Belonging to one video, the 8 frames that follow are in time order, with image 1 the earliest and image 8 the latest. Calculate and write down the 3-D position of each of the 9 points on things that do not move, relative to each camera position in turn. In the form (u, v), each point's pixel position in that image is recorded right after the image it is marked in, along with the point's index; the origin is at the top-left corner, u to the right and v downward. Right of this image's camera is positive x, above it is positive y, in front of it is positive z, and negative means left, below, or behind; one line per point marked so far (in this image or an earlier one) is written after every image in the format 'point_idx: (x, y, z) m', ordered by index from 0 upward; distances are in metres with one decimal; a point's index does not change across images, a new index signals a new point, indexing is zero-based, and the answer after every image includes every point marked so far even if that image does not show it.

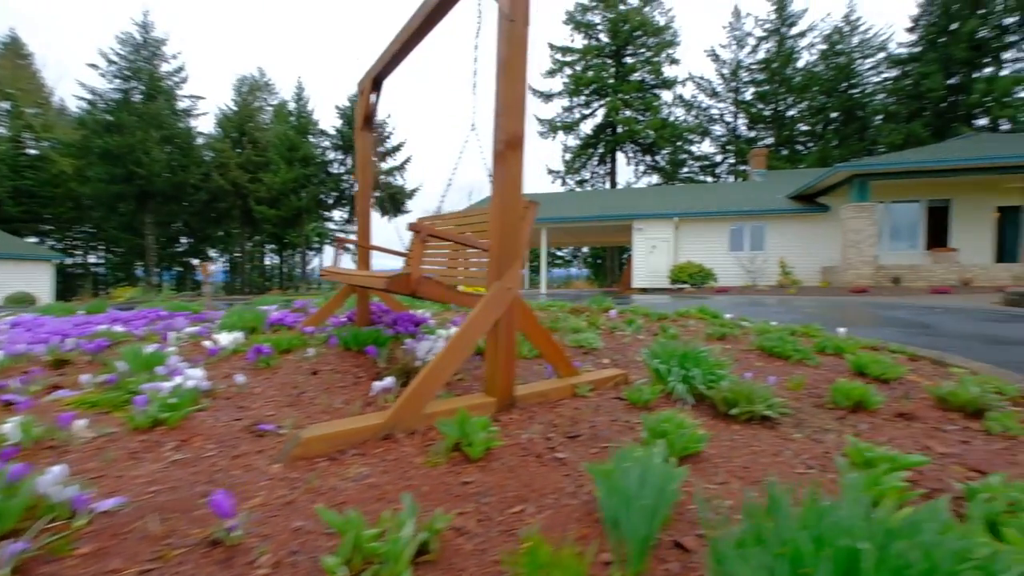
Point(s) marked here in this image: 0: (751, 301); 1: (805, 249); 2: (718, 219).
0: (+6.1, -0.4, +11.8) m
1: (+10.5, +1.3, +16.6) m
2: (+7.7, +2.6, +17.2) m
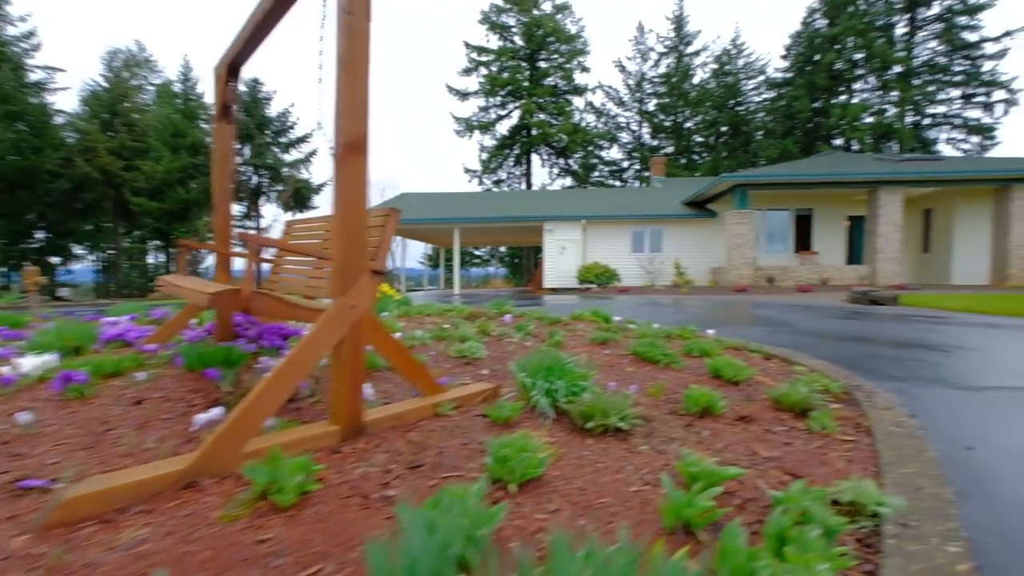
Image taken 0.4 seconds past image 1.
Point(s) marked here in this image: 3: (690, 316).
0: (+3.8, -0.4, +12.5) m
1: (+7.1, +1.4, +18.1) m
2: (+4.3, +2.6, +18.2) m
3: (+3.0, -0.5, +7.6) m
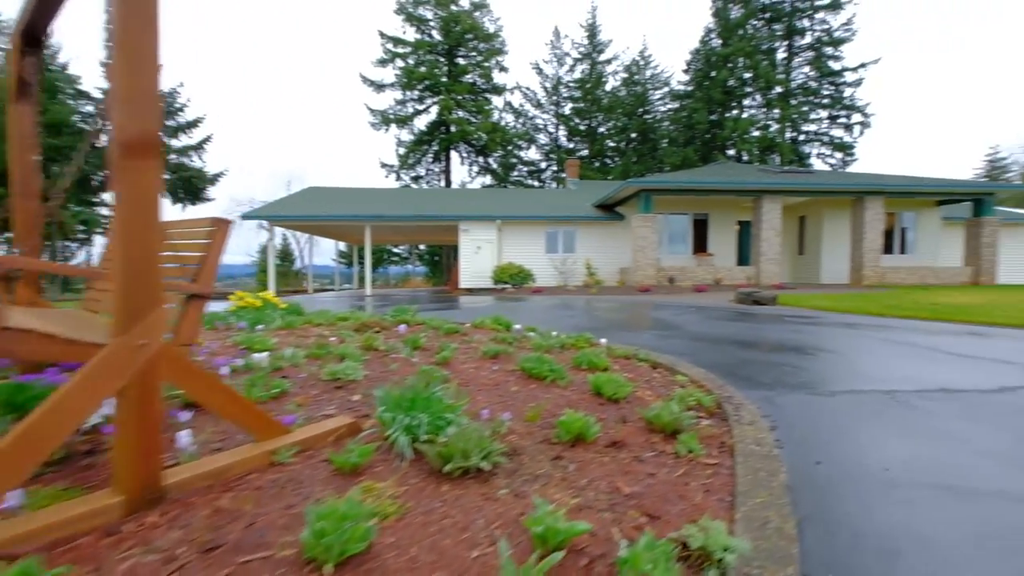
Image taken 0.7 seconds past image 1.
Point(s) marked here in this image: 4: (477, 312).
0: (+1.4, -0.4, +12.8) m
1: (+3.8, +1.4, +18.8) m
2: (+0.9, +2.6, +18.4) m
3: (+1.4, -0.5, +7.8) m
4: (-0.7, -0.6, +10.8) m
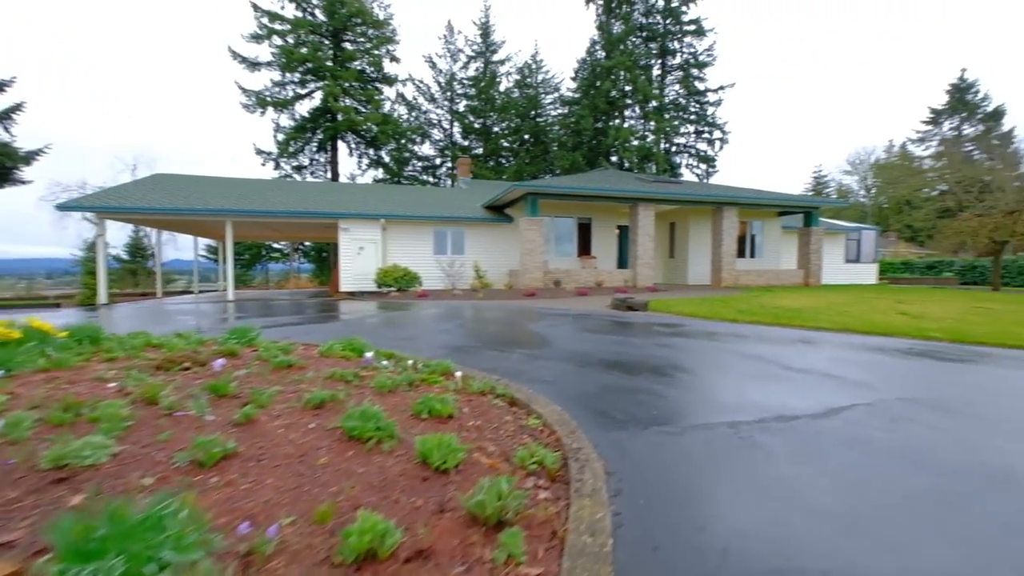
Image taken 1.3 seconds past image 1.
0: (-1.8, -0.6, +12.3) m
1: (-0.8, +1.3, +18.7) m
2: (-3.5, +2.5, +17.7) m
3: (-0.6, -0.7, +7.4) m
4: (-3.4, -0.7, +9.8) m
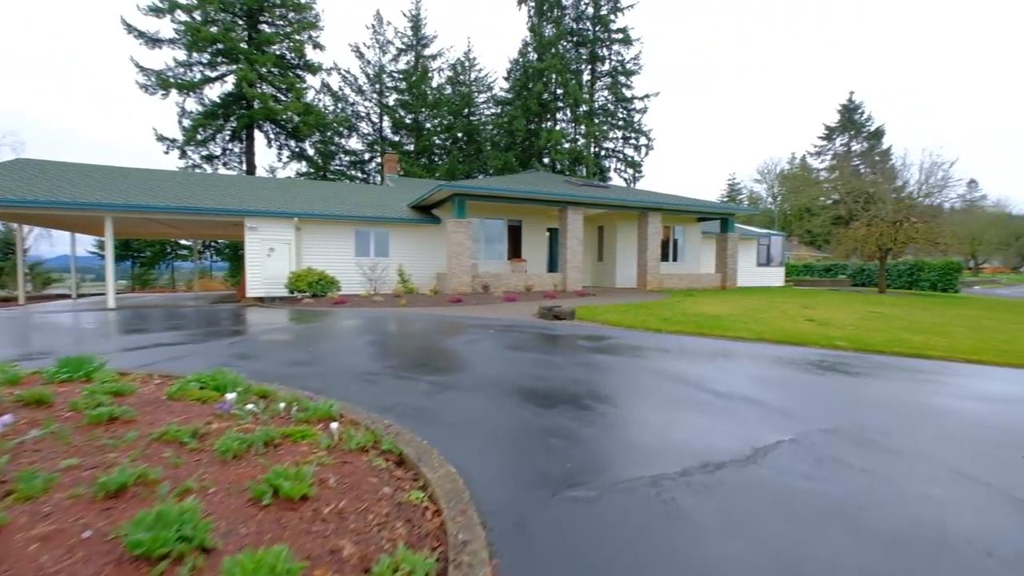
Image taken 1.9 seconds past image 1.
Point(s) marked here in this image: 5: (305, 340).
0: (-3.7, -0.8, +11.3) m
1: (-3.6, +1.2, +17.8) m
2: (-6.1, +2.4, +16.4) m
3: (-1.9, -0.9, +6.7) m
4: (-4.9, -0.9, +8.7) m
5: (-3.8, -0.9, +8.5) m
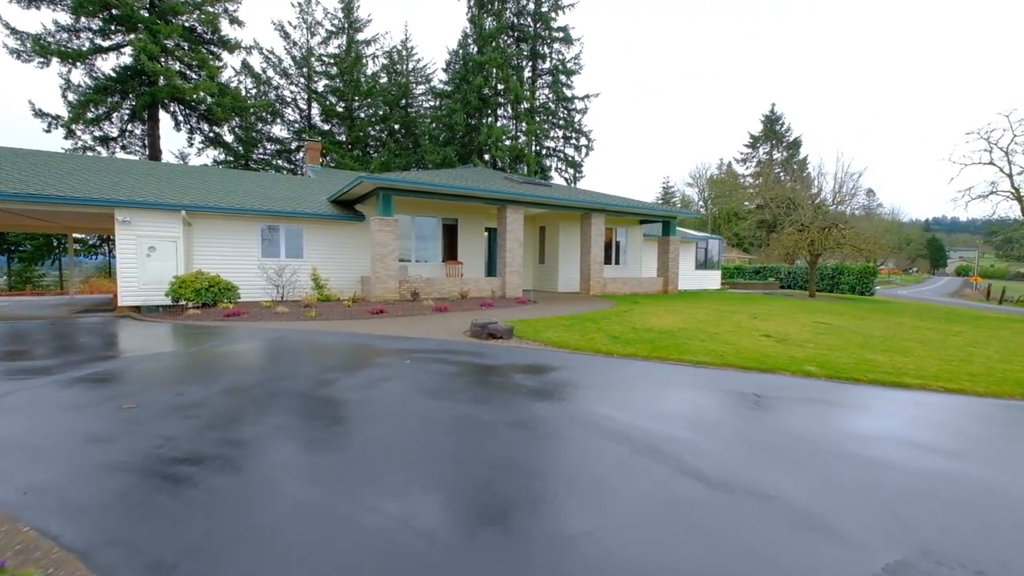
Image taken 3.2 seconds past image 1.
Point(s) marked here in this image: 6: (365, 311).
0: (-5.1, -1.0, +9.3) m
1: (-5.9, +1.0, +15.7) m
2: (-8.2, +2.2, +14.0) m
3: (-2.8, -1.1, +4.9) m
4: (-6.1, -1.2, +6.5) m
5: (-4.9, -1.2, +6.5) m
6: (-3.8, -0.6, +11.9) m
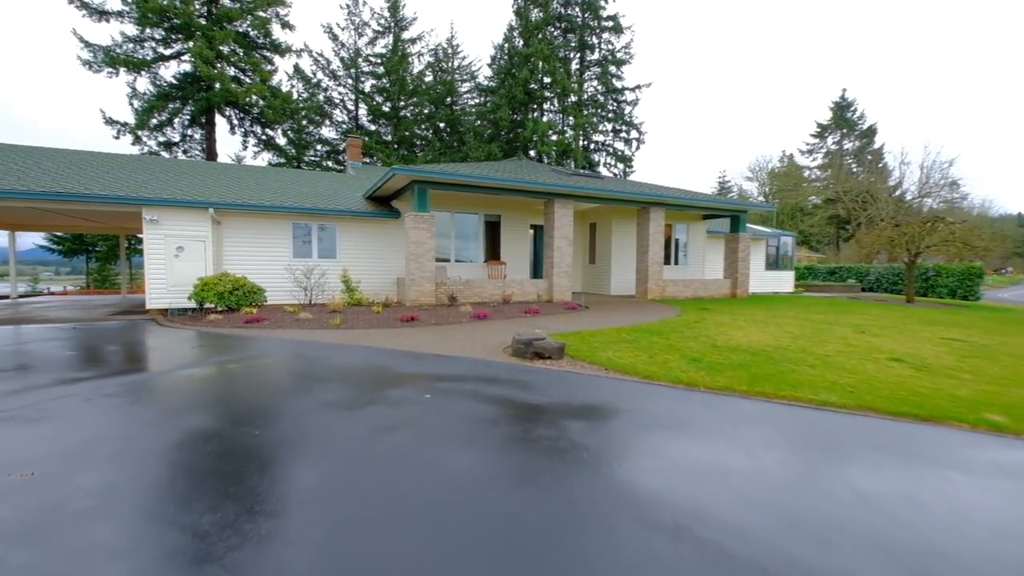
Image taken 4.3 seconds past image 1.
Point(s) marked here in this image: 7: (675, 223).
0: (-4.3, -1.1, +8.2) m
1: (-4.4, +0.9, +14.6) m
2: (-6.9, +2.1, +13.2) m
3: (-2.3, -1.2, +3.6) m
4: (-5.5, -1.2, +5.5) m
5: (-4.3, -1.3, +5.4) m
6: (-2.7, -0.7, +10.6) m
7: (+6.9, +2.7, +19.3) m
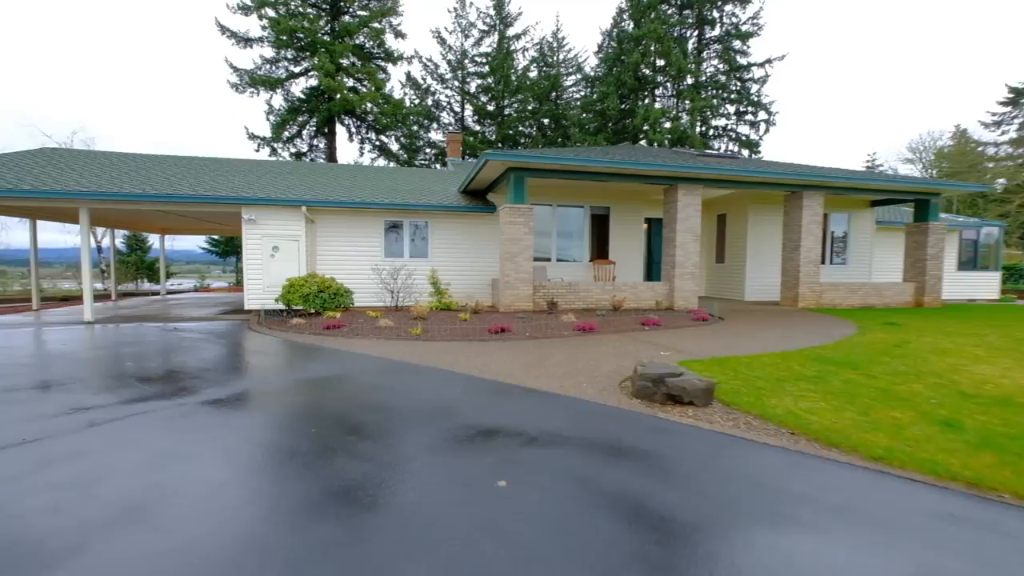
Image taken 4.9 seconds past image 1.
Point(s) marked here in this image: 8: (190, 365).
0: (-2.6, -1.1, +7.0) m
1: (-1.3, +0.8, +13.3) m
2: (-4.0, +2.1, +12.4) m
3: (-1.7, -1.3, +2.1) m
4: (-4.4, -1.3, +4.7) m
5: (-3.3, -1.3, +4.3) m
6: (-0.5, -0.8, +9.0) m
7: (+10.7, +2.6, +15.3) m
8: (-5.4, -1.2, +7.3) m
